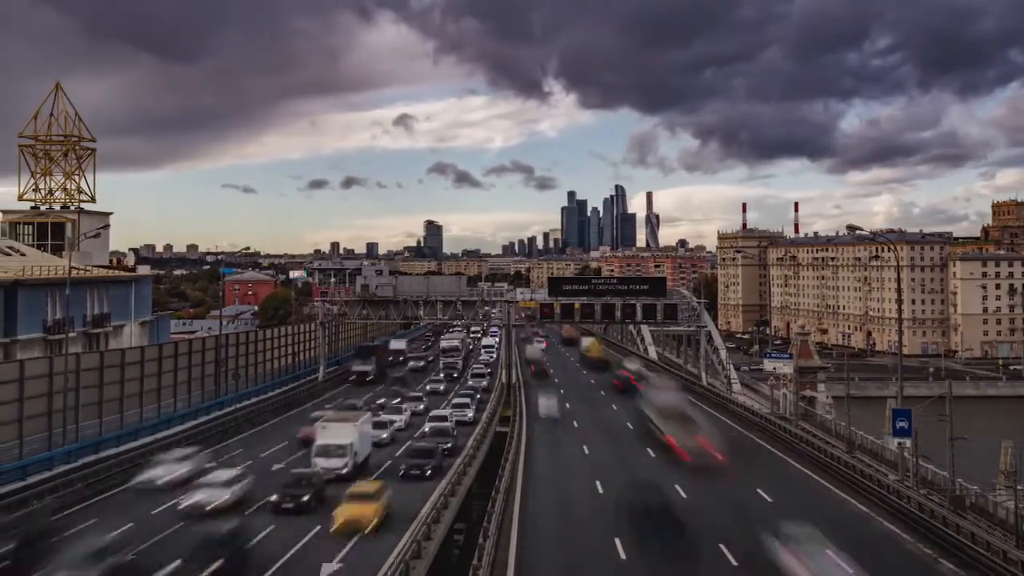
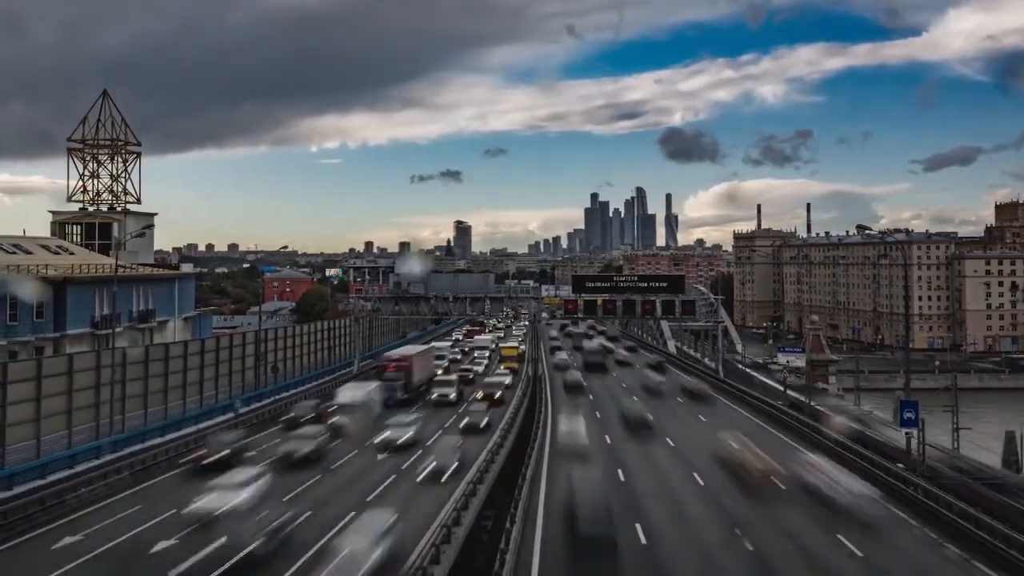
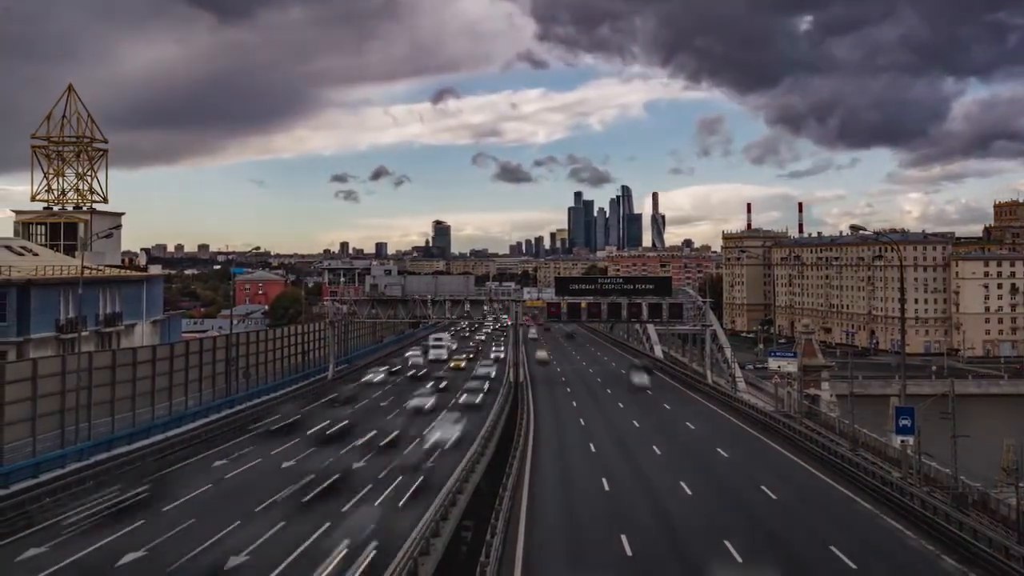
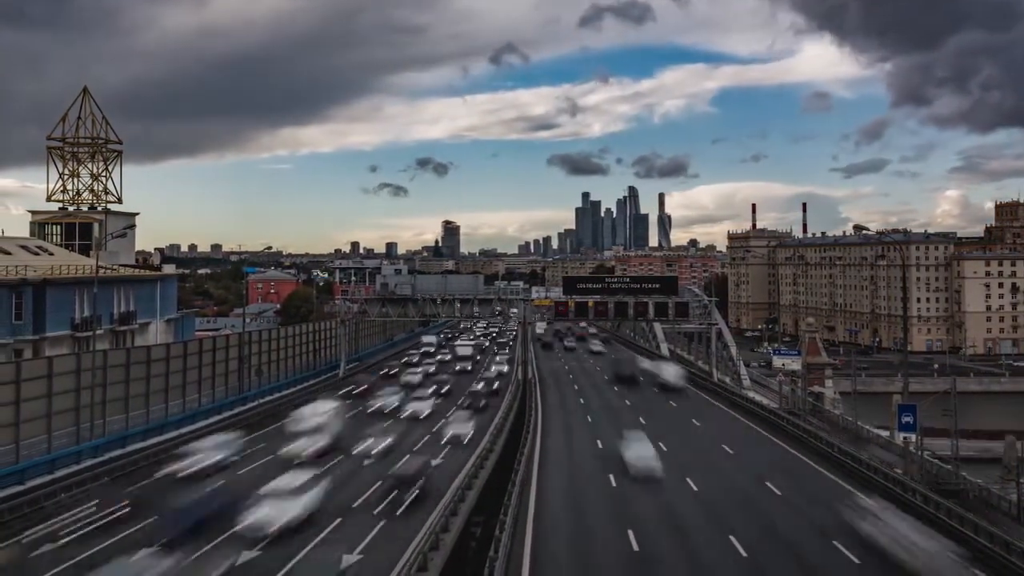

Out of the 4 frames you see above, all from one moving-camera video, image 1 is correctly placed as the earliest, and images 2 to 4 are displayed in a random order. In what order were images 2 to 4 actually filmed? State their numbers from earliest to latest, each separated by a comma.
3, 4, 2
